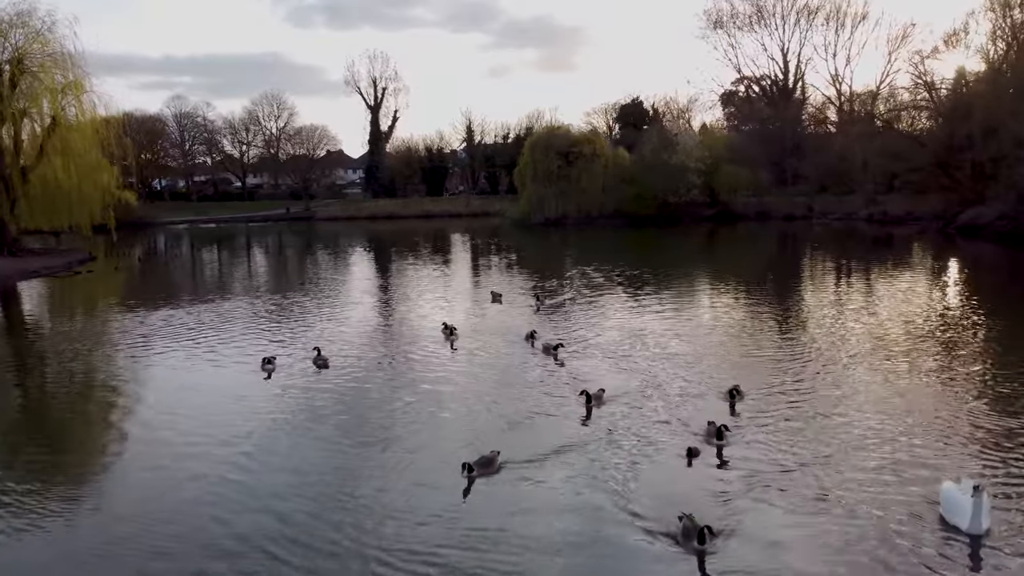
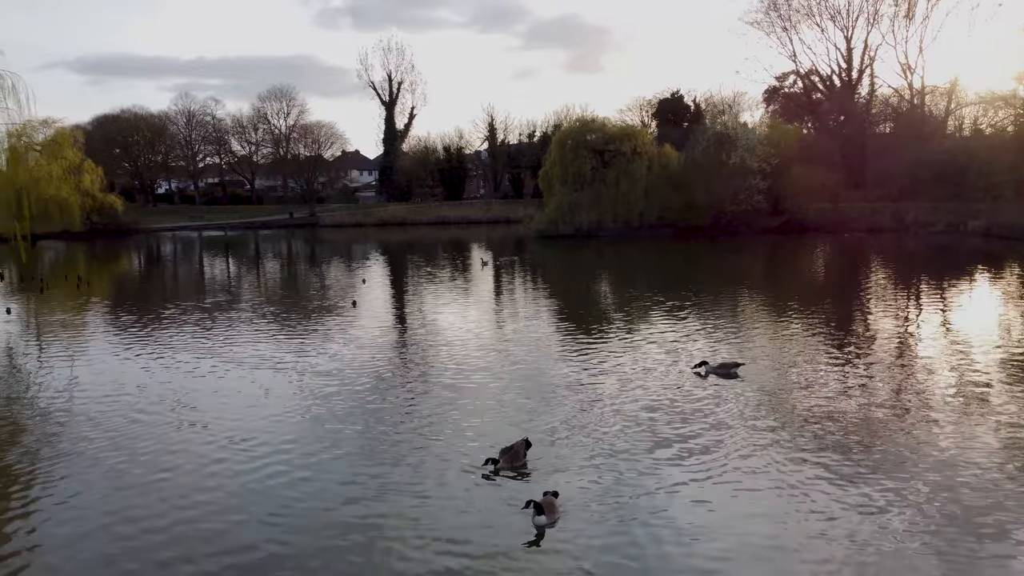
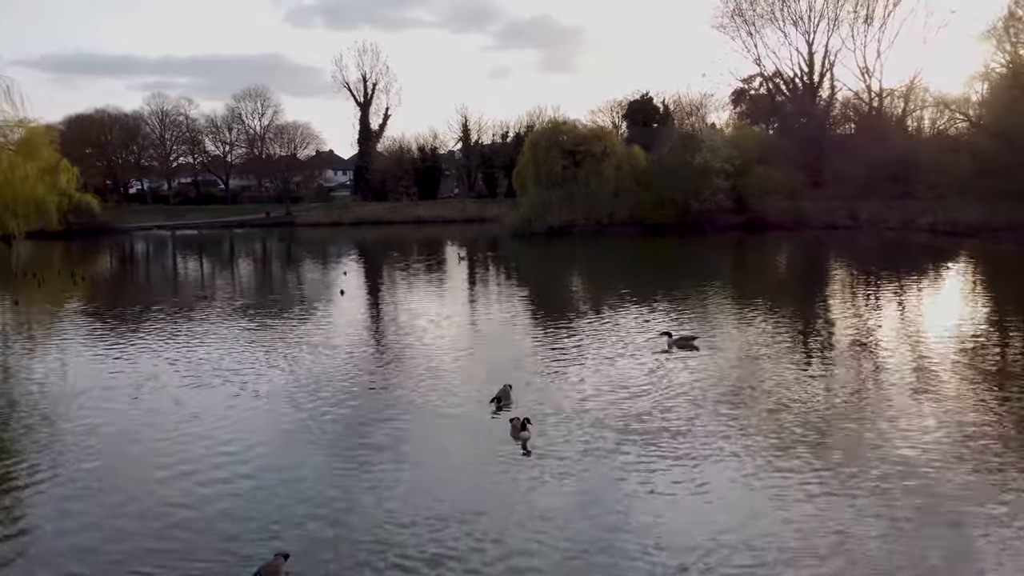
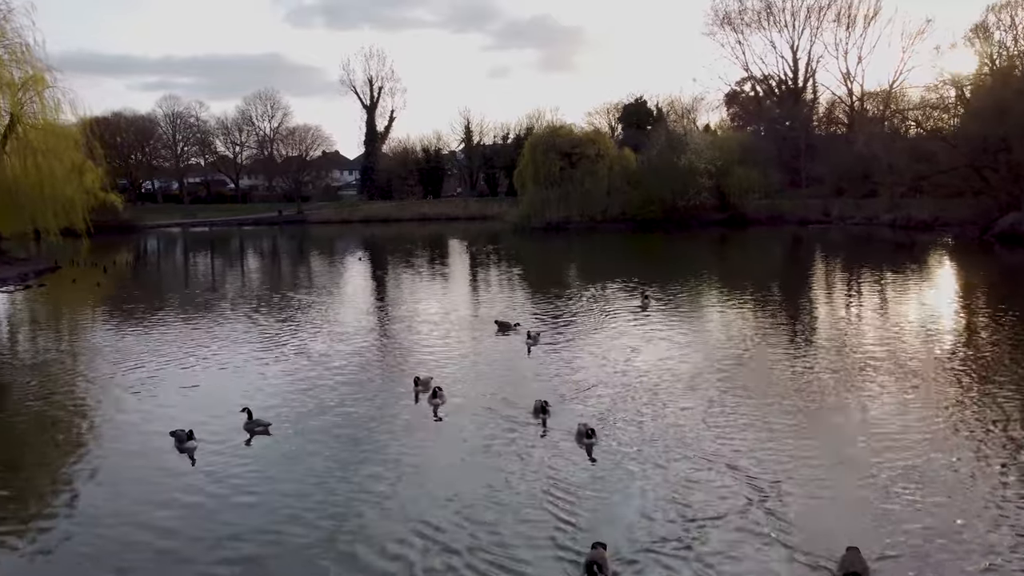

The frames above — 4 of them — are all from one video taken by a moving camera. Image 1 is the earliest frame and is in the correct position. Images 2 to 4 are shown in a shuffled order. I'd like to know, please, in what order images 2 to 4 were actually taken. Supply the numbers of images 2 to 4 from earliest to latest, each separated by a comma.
4, 3, 2
